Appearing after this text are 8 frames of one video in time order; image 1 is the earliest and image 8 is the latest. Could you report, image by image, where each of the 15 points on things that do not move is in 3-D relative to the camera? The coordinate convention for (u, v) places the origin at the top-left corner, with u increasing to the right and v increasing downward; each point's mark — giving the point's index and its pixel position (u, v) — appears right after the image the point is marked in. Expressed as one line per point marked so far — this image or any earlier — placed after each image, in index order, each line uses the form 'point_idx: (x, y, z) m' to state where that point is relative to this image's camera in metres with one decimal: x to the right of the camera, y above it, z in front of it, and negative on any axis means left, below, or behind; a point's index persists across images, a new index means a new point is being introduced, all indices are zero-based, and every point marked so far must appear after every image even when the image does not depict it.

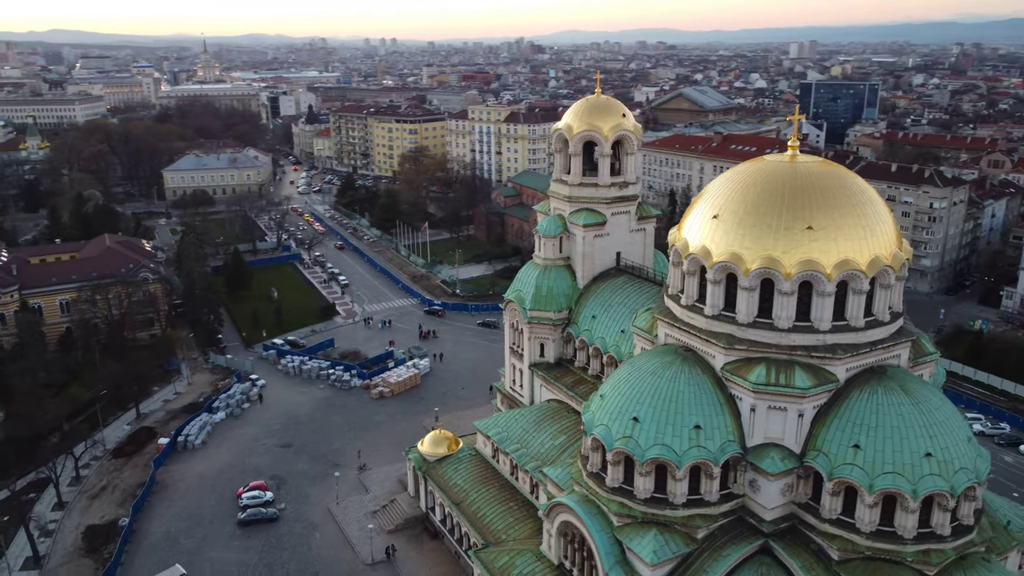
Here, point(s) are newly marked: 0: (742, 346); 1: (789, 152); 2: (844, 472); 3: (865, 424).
0: (+4.7, -1.2, +16.6) m
1: (+6.2, +3.0, +17.8) m
2: (+6.4, -3.5, +15.4) m
3: (+6.9, -2.6, +15.7) m
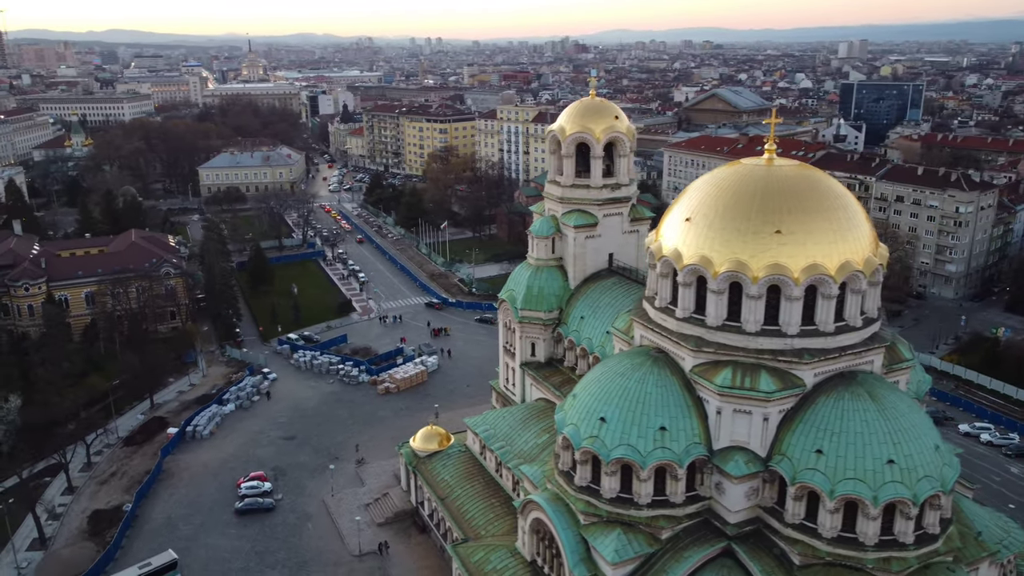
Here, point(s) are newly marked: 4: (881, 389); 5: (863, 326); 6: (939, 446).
0: (+4.1, -1.3, +16.7) m
1: (+5.6, +2.9, +17.8) m
2: (+5.7, -3.6, +15.4) m
3: (+6.2, -2.7, +15.6) m
4: (+7.4, -2.0, +16.1) m
5: (+7.3, -0.8, +16.7) m
6: (+8.3, -3.1, +15.6) m
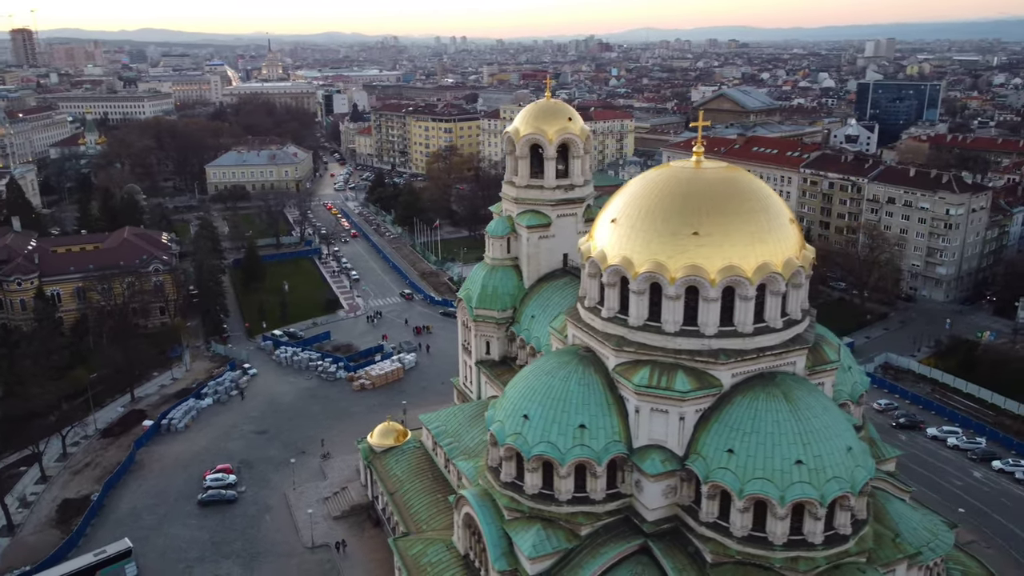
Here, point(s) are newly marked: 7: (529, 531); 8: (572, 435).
0: (+2.5, -1.3, +16.9) m
1: (+4.1, +2.9, +18.0) m
2: (+4.0, -3.7, +15.6) m
3: (+4.5, -2.8, +15.8) m
4: (+5.8, -2.1, +16.2) m
5: (+5.7, -0.8, +16.9) m
6: (+6.7, -3.1, +15.7) m
7: (+0.4, -5.1, +16.8) m
8: (+1.3, -3.1, +16.6) m
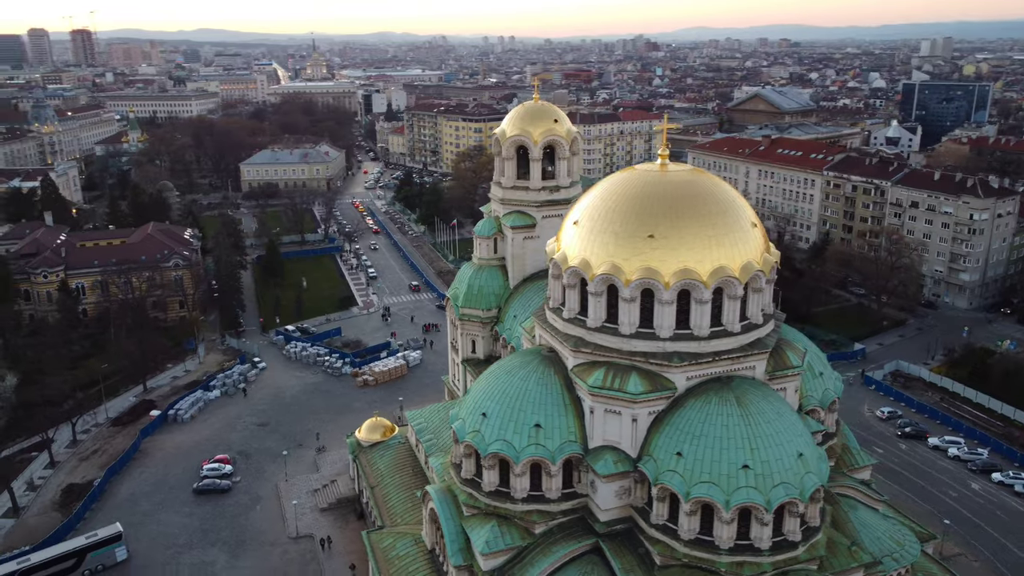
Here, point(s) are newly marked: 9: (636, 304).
0: (+1.6, -1.3, +17.0) m
1: (+3.3, +2.9, +18.0) m
2: (+3.0, -3.7, +15.6) m
3: (+3.5, -2.8, +15.8) m
4: (+4.8, -2.1, +16.2) m
5: (+4.8, -0.9, +16.8) m
6: (+5.7, -3.2, +15.6) m
7: (-0.6, -5.1, +17.0) m
8: (+0.3, -3.1, +16.8) m
9: (+2.6, -0.3, +16.6) m
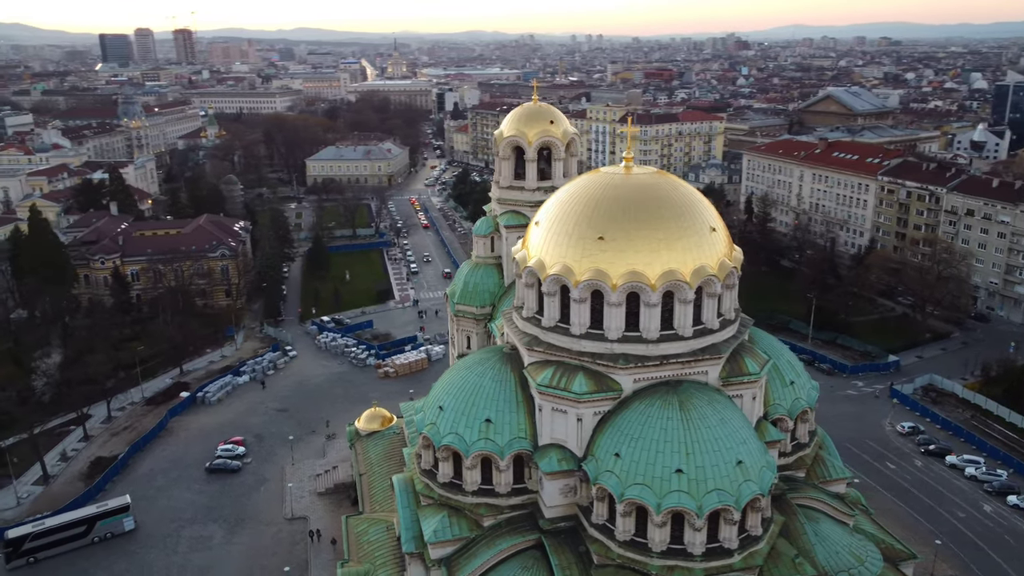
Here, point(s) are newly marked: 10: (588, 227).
0: (+0.6, -1.3, +17.3) m
1: (+2.6, +2.8, +18.1) m
2: (+1.8, -3.7, +15.7) m
3: (+2.4, -2.9, +15.8) m
4: (+3.7, -2.2, +16.1) m
5: (+3.8, -1.0, +16.7) m
6: (+4.5, -3.3, +15.4) m
7: (-1.7, -5.0, +17.5) m
8: (-0.7, -3.0, +17.2) m
9: (+1.6, -0.4, +16.7) m
10: (+1.6, +1.3, +16.8) m
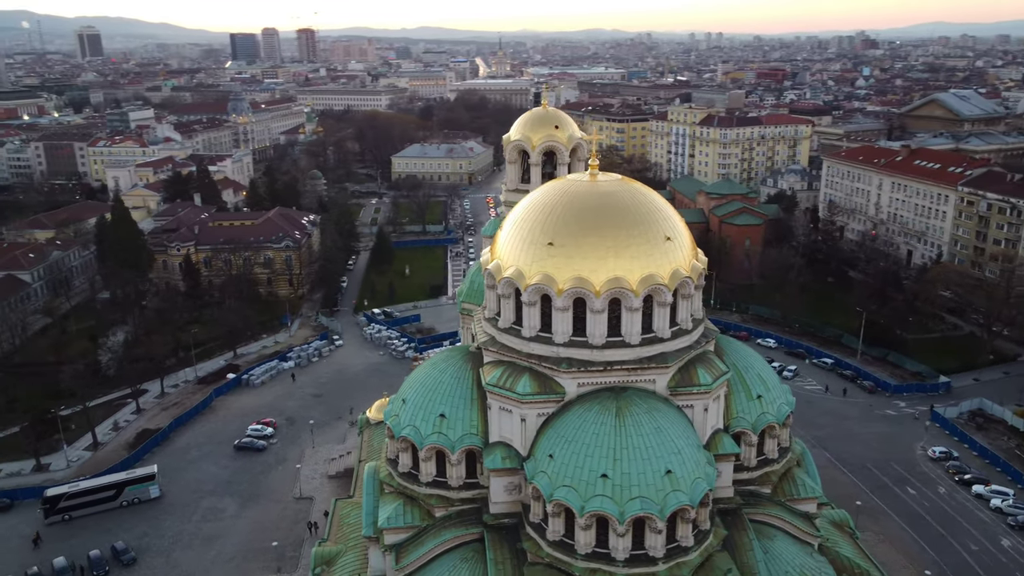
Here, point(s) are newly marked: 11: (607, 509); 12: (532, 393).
0: (-0.4, -1.3, +17.8) m
1: (+1.8, +2.7, +18.3) m
2: (+0.5, -3.8, +16.1) m
3: (+1.1, -3.0, +16.1) m
4: (+2.5, -2.4, +16.2) m
5: (+2.7, -1.2, +16.8) m
6: (+3.1, -3.5, +15.5) m
7: (-2.8, -5.0, +18.3) m
8: (-1.8, -3.0, +17.9) m
9: (+0.5, -0.4, +17.1) m
10: (+0.7, +1.2, +17.1) m
11: (+1.8, -4.2, +15.0) m
12: (+0.4, -2.2, +16.7) m
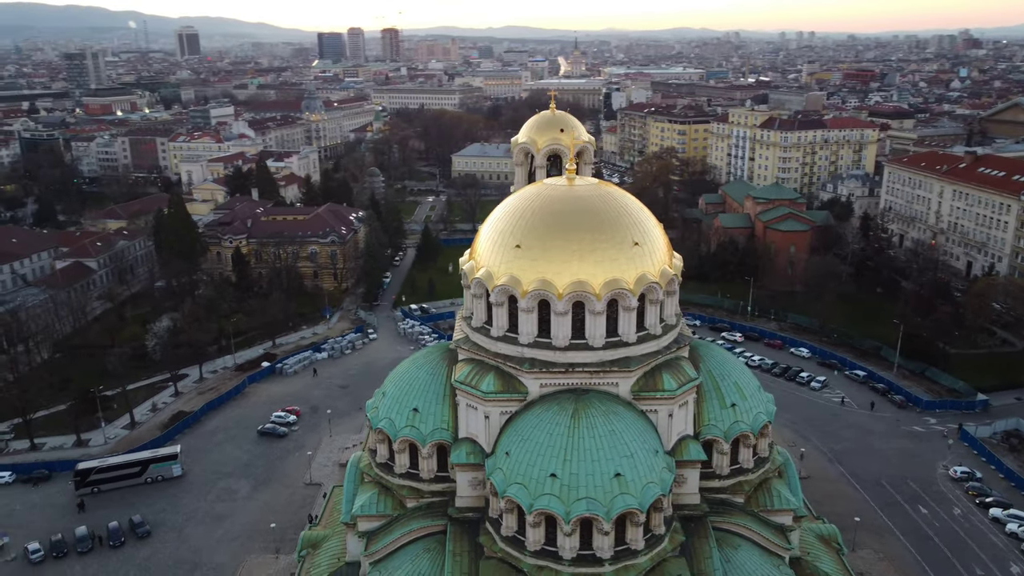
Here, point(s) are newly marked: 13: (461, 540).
0: (-1.1, -1.3, +18.2) m
1: (+1.3, +2.6, +18.5) m
2: (-0.4, -3.8, +16.5) m
3: (+0.2, -3.0, +16.5) m
4: (+1.7, -2.5, +16.4) m
5: (+2.0, -1.3, +17.0) m
6: (+2.2, -3.6, +15.6) m
7: (-3.5, -4.9, +19.0) m
8: (-2.5, -3.0, +18.5) m
9: (-0.2, -0.5, +17.5) m
10: (0.0, +1.2, +17.5) m
11: (+0.8, -4.2, +15.3) m
12: (-0.4, -2.2, +17.1) m
13: (-1.1, -5.4, +17.2) m
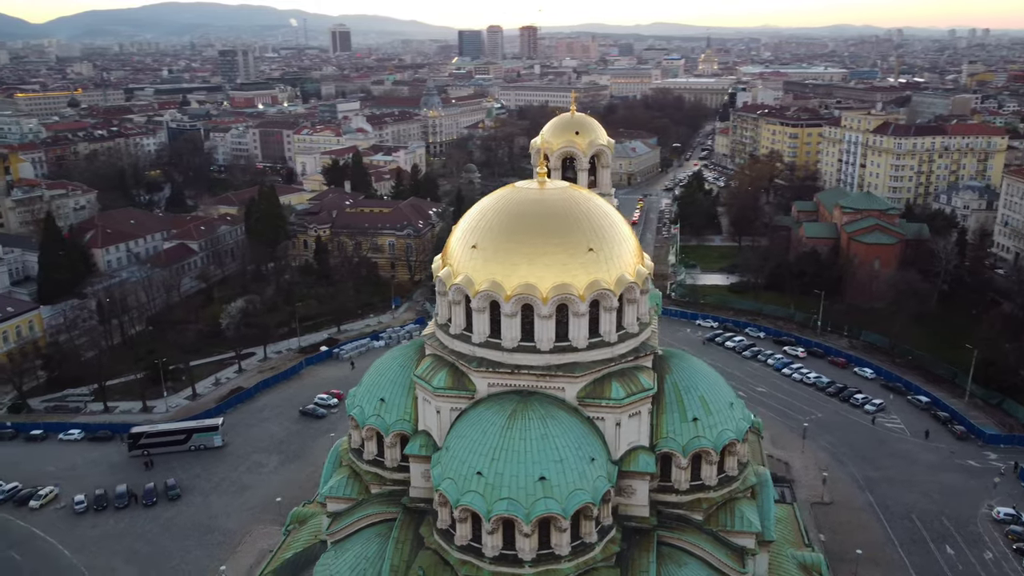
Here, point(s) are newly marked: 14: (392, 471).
0: (-1.9, -1.3, +18.8) m
1: (+0.7, +2.6, +18.6) m
2: (-1.7, -3.8, +17.0) m
3: (-1.0, -3.0, +16.8) m
4: (+0.4, -2.6, +16.5) m
5: (+0.9, -1.3, +17.0) m
6: (+0.7, -3.7, +15.7) m
7: (-4.4, -4.7, +19.9) m
8: (-3.3, -2.8, +19.3) m
9: (-1.1, -0.4, +17.9) m
10: (-0.8, +1.2, +17.8) m
11: (-0.8, -4.2, +15.6) m
12: (-1.5, -2.2, +17.5) m
13: (-2.3, -5.4, +17.8) m
14: (-2.9, -4.4, +19.1) m
